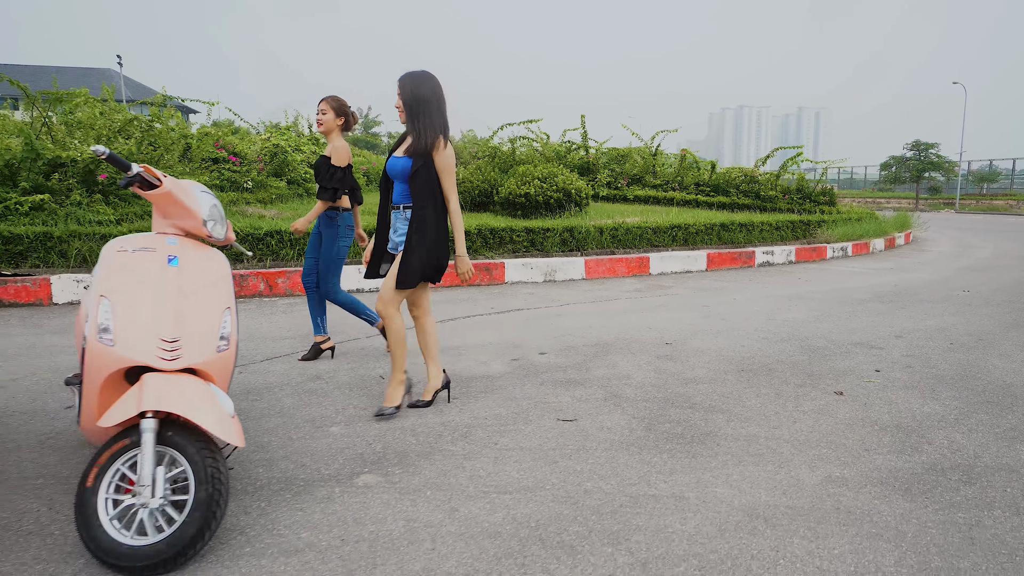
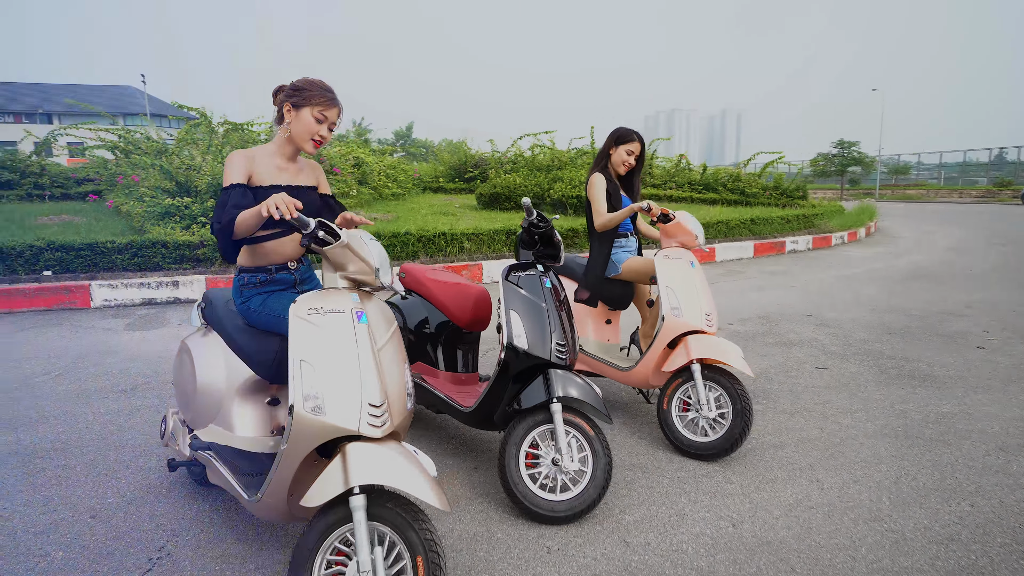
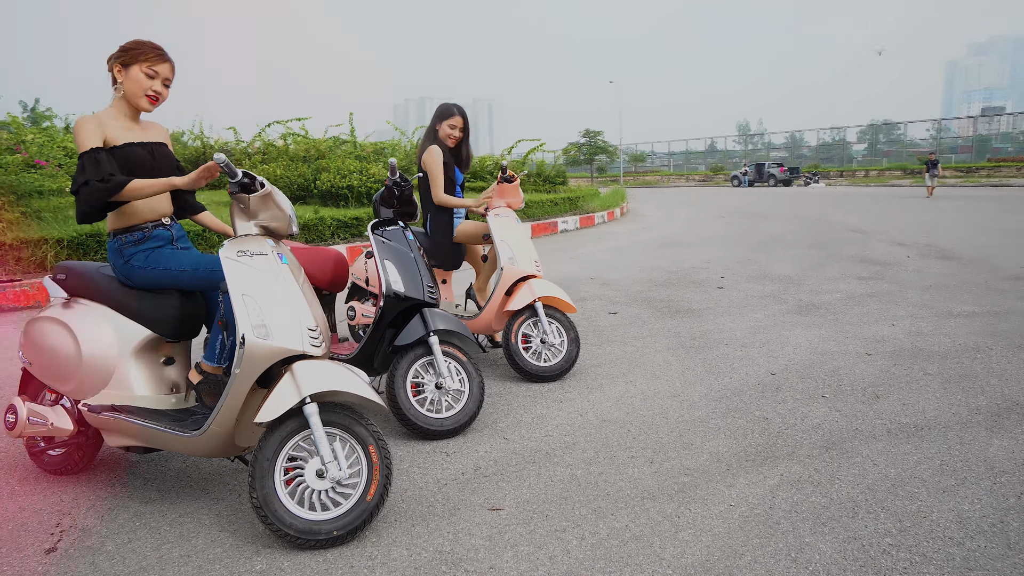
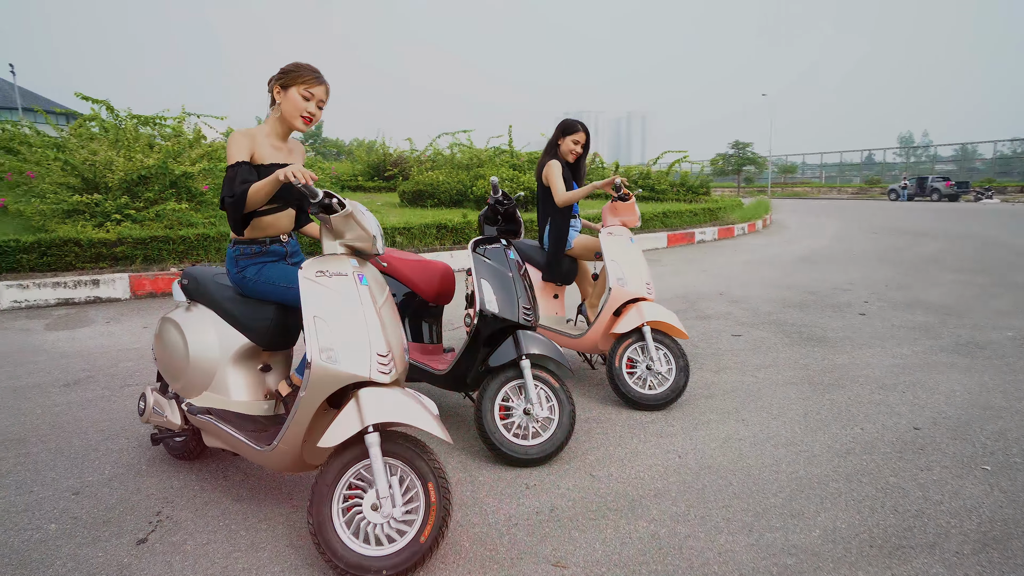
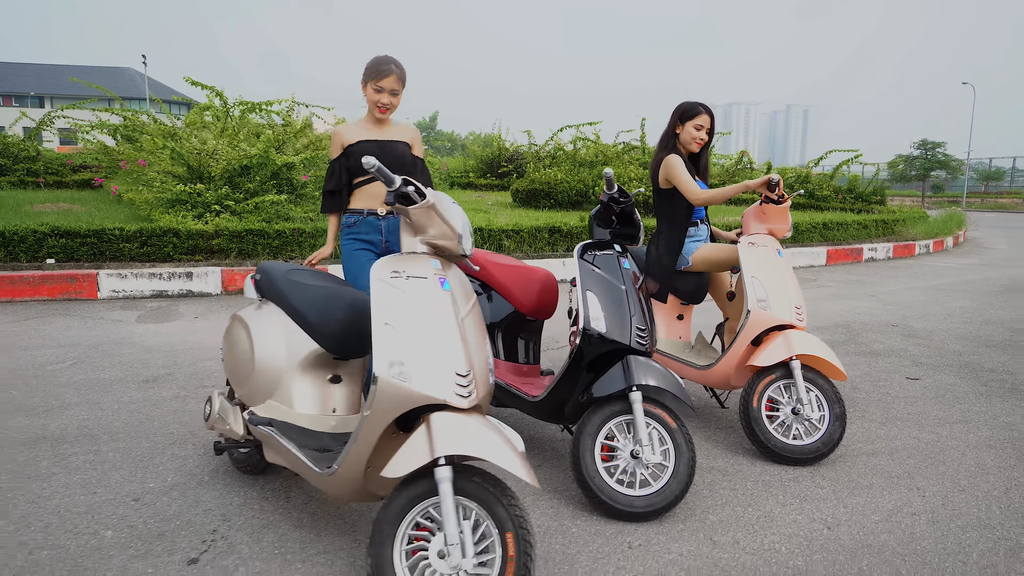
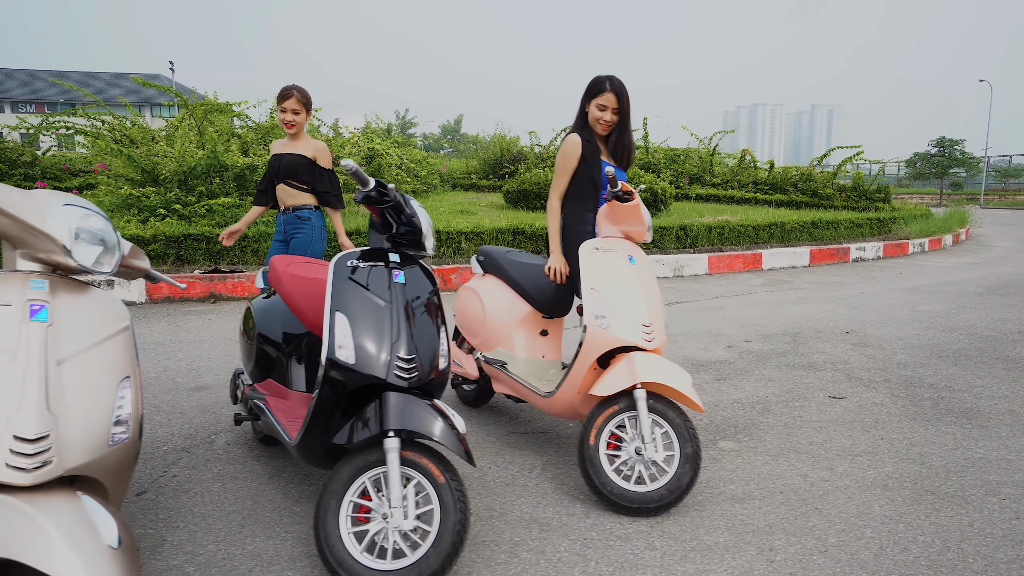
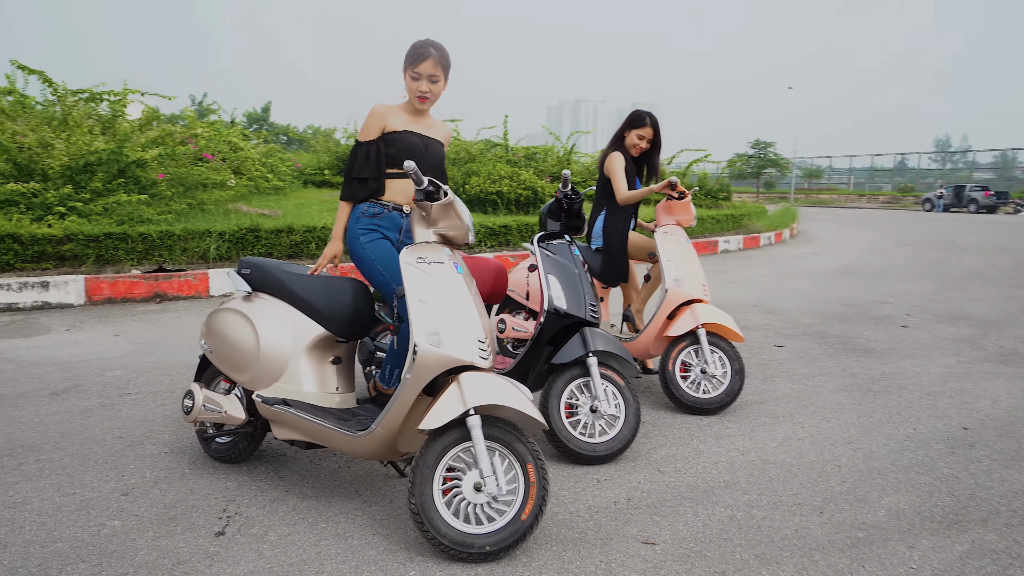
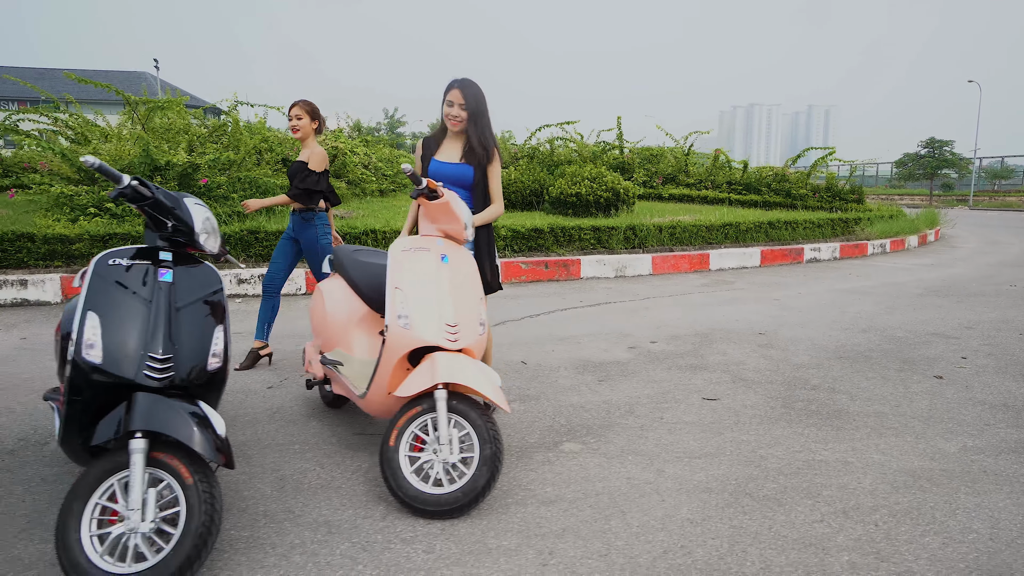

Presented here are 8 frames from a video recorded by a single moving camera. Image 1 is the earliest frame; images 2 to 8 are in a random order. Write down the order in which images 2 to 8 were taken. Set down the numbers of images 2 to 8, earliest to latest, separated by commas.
8, 6, 5, 7, 3, 4, 2
